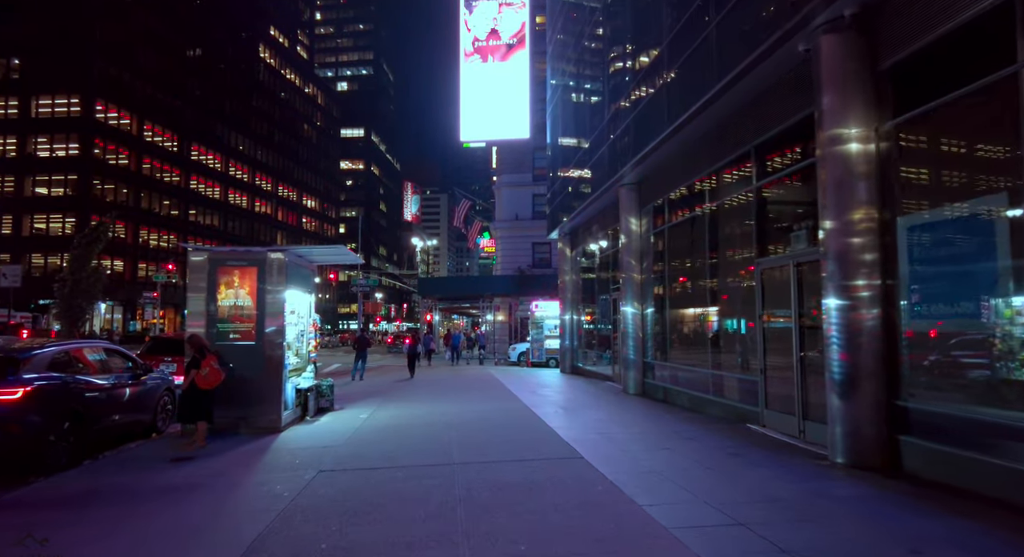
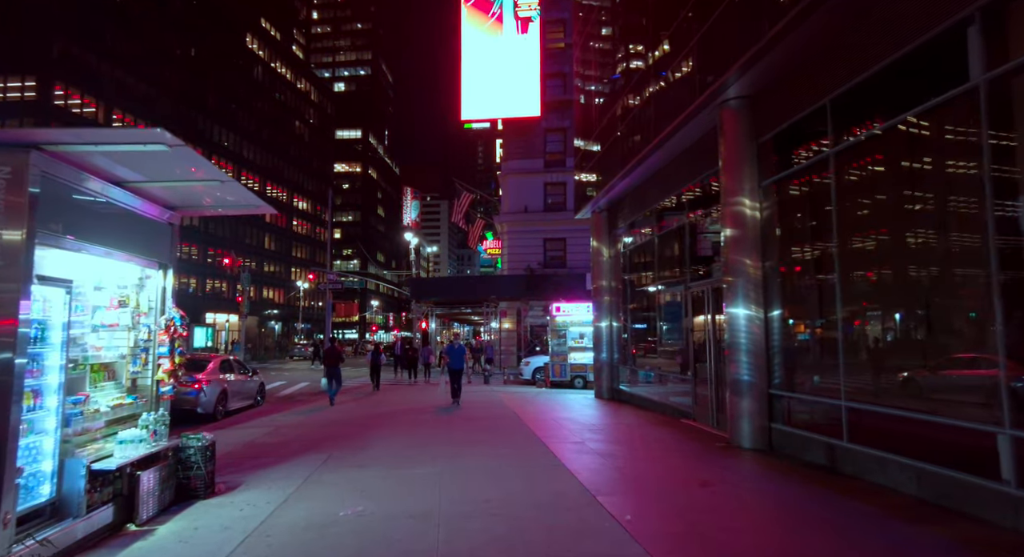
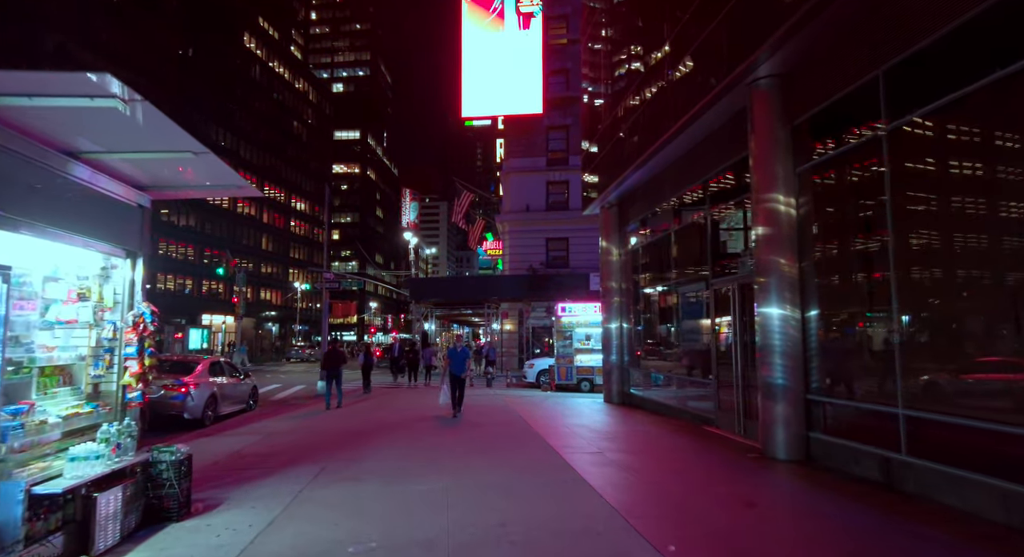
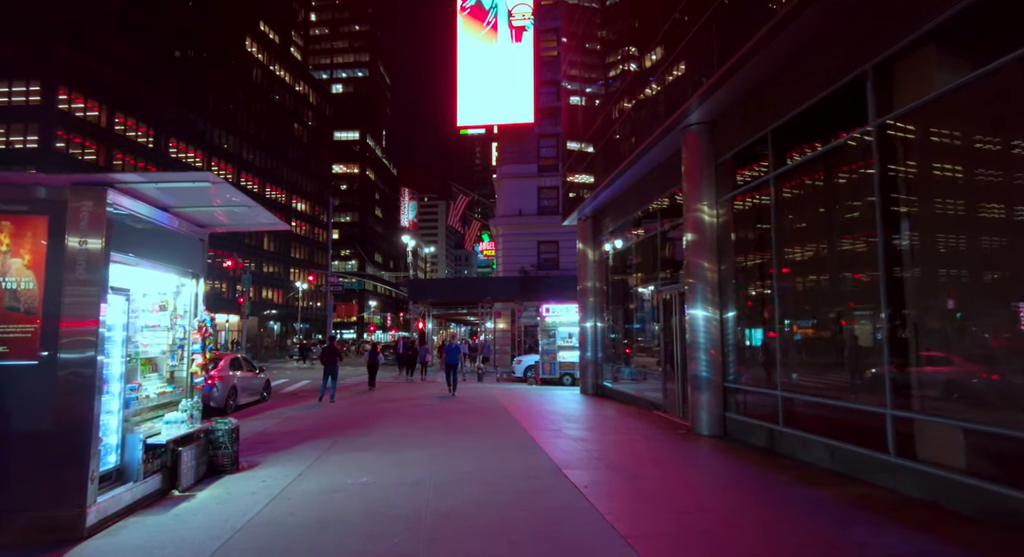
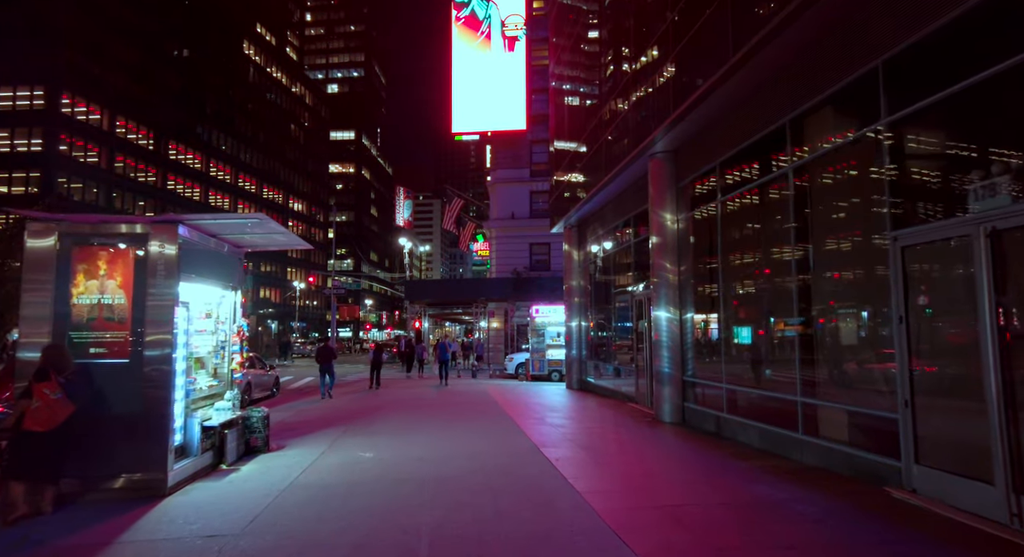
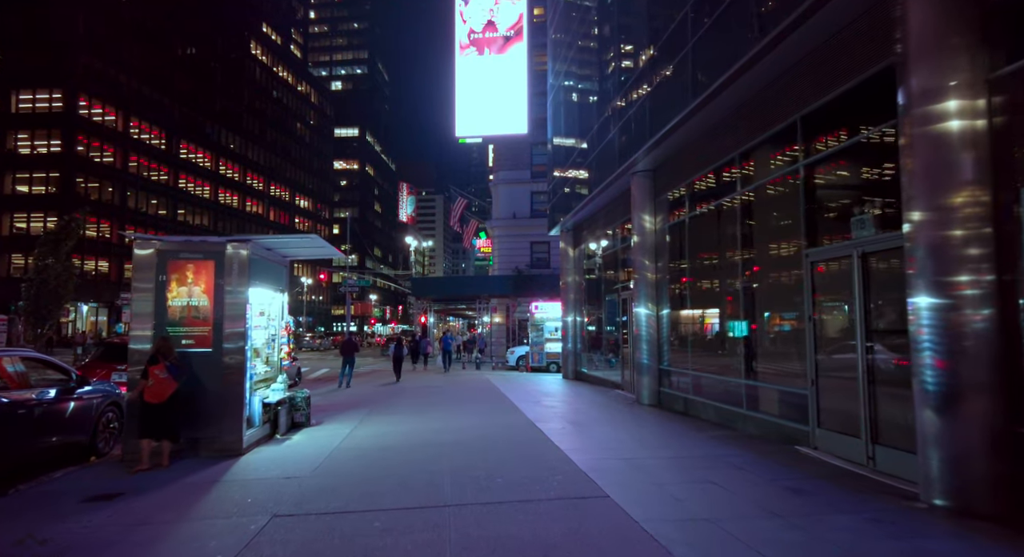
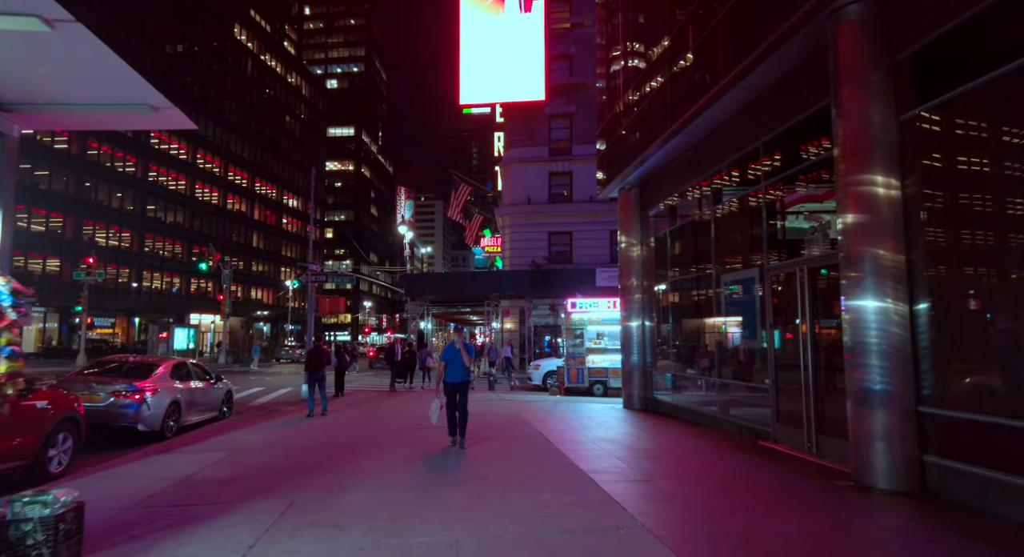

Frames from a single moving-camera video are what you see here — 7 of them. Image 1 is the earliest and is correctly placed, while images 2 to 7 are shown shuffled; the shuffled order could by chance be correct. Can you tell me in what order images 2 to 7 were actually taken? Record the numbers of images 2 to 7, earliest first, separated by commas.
6, 5, 4, 2, 3, 7
